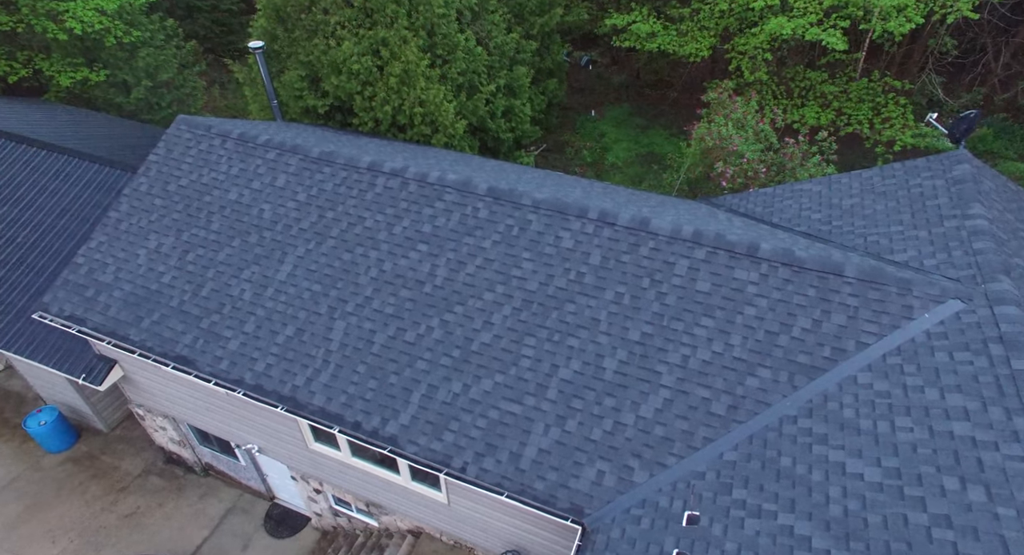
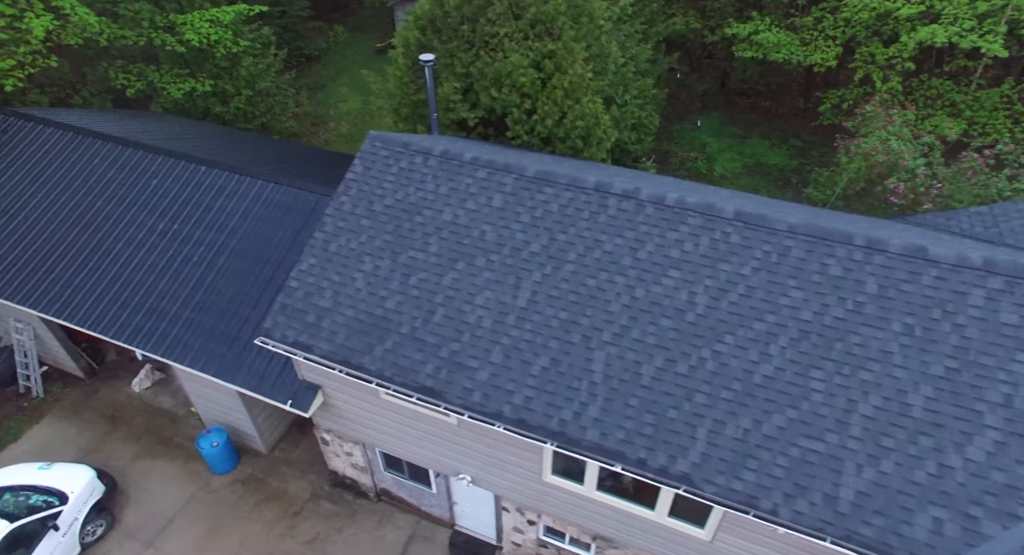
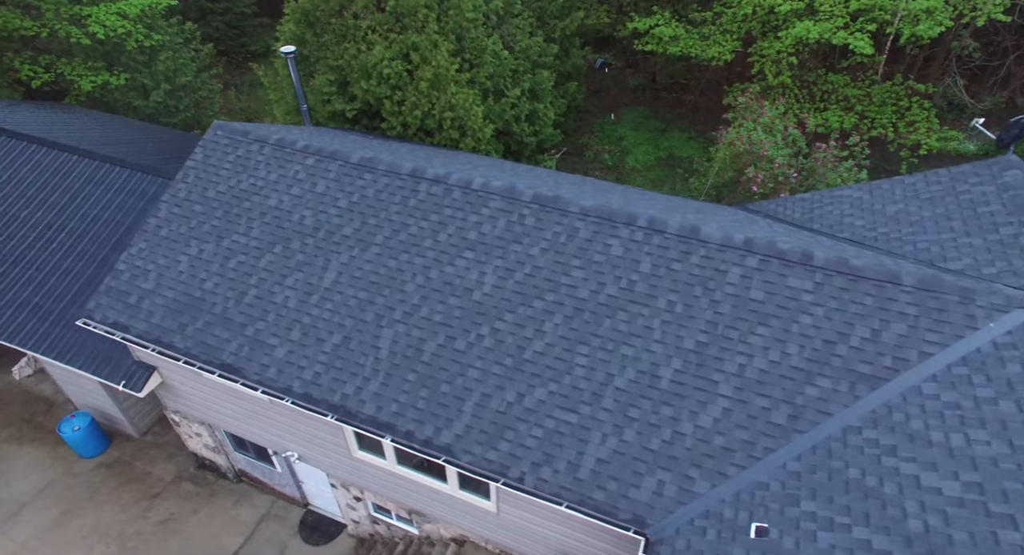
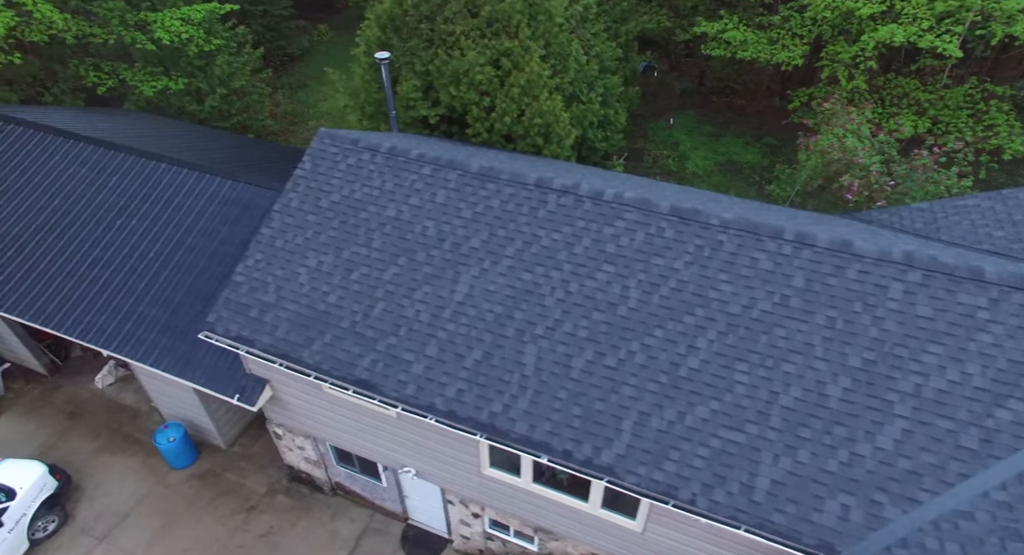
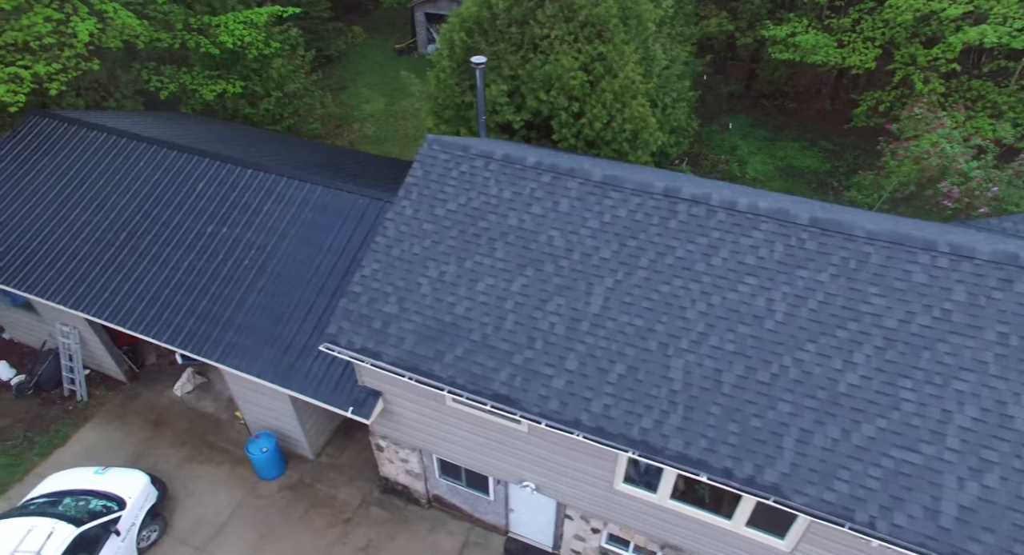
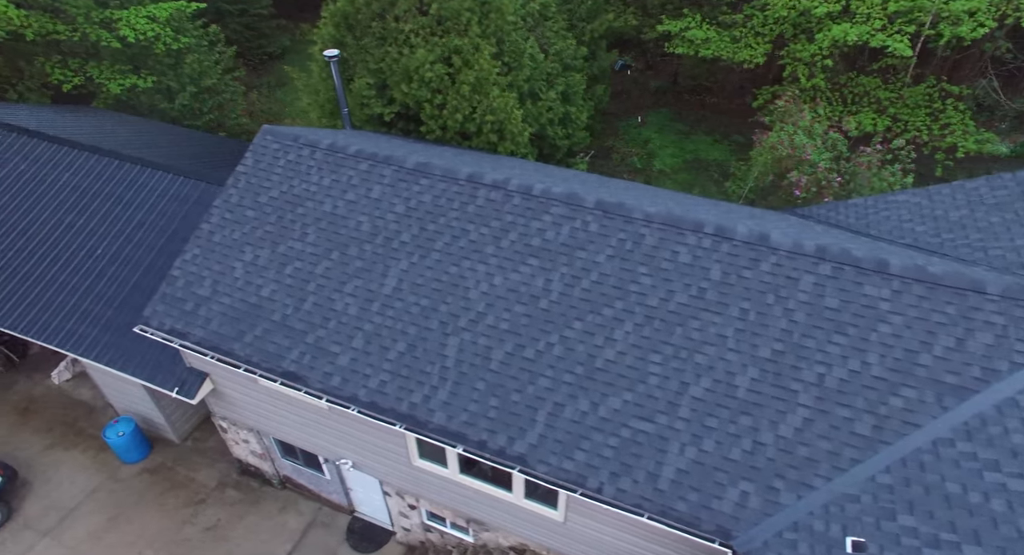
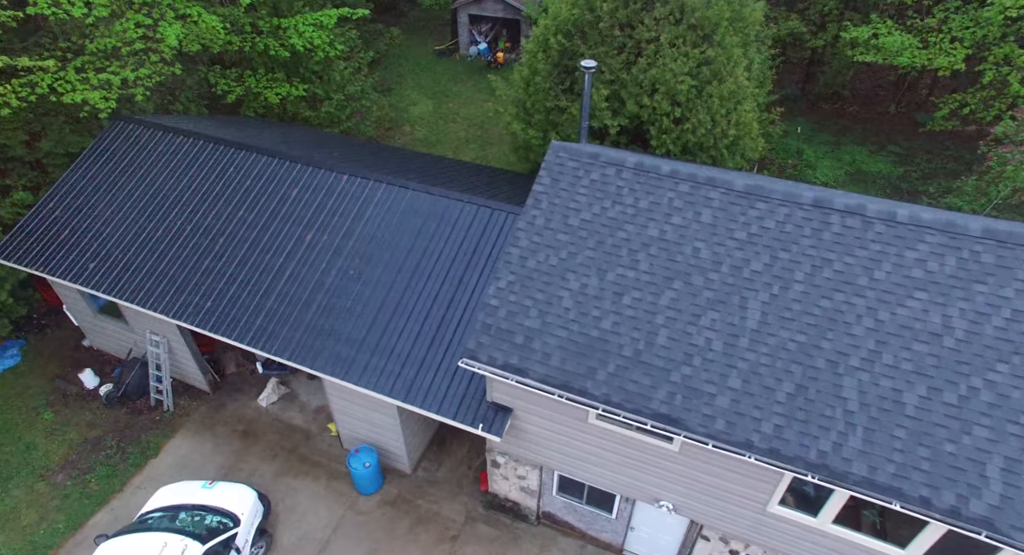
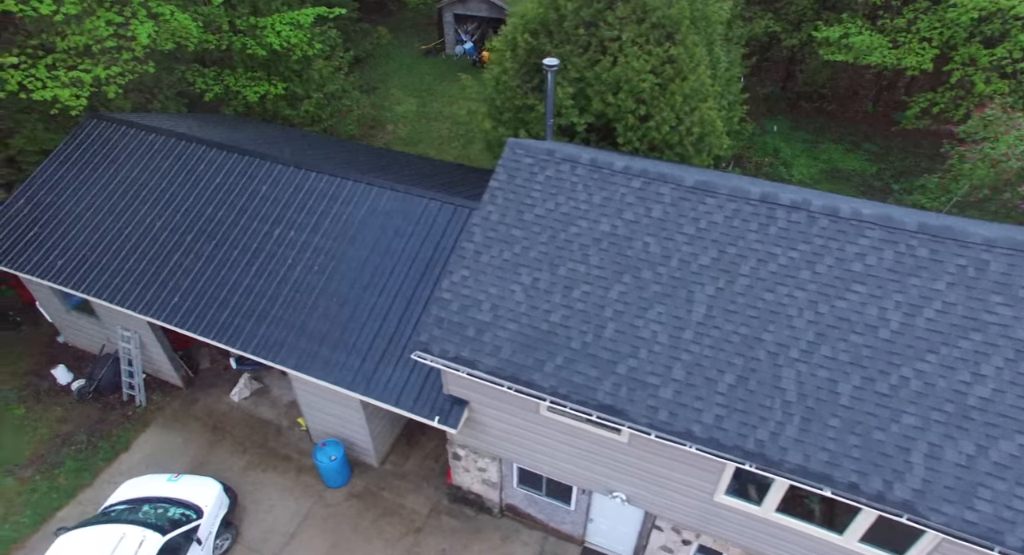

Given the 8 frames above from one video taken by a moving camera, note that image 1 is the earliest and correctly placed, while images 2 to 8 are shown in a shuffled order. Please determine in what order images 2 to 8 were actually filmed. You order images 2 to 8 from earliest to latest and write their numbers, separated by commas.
3, 6, 4, 2, 5, 8, 7
